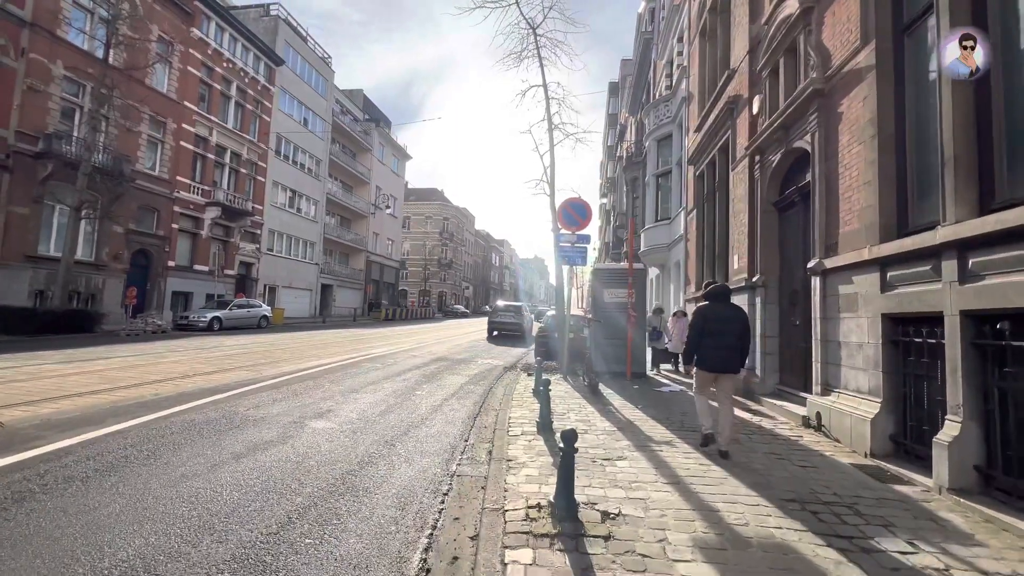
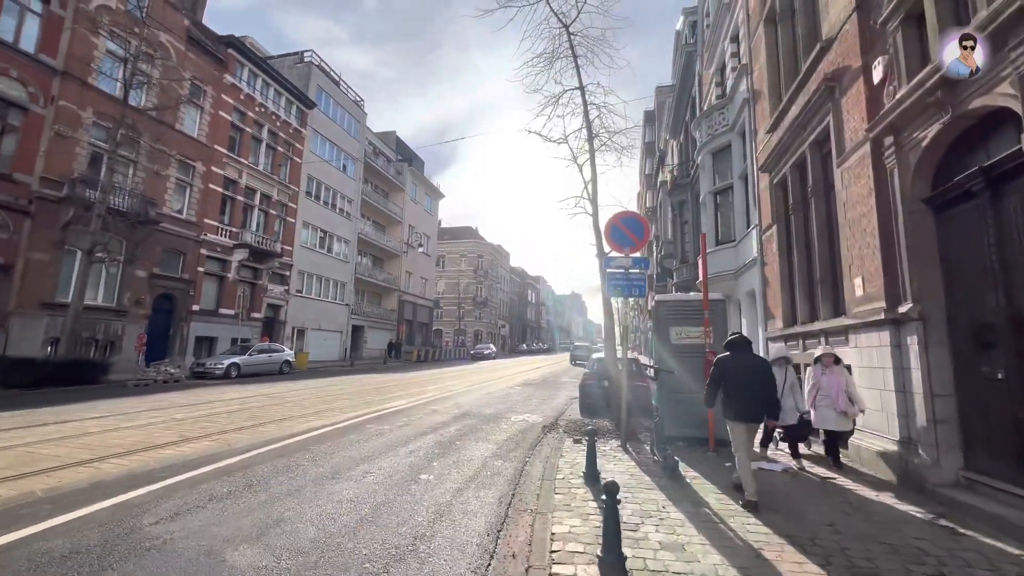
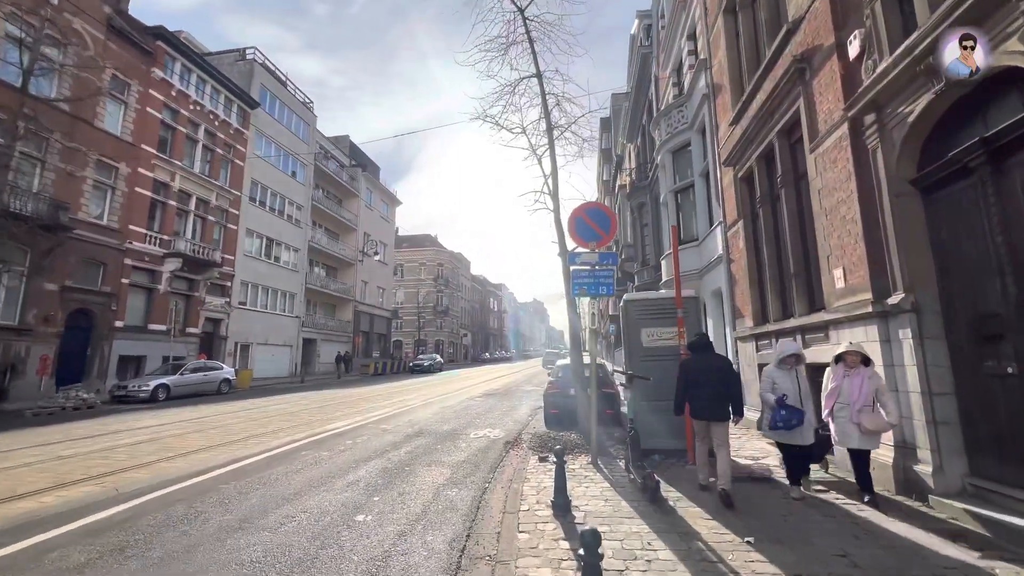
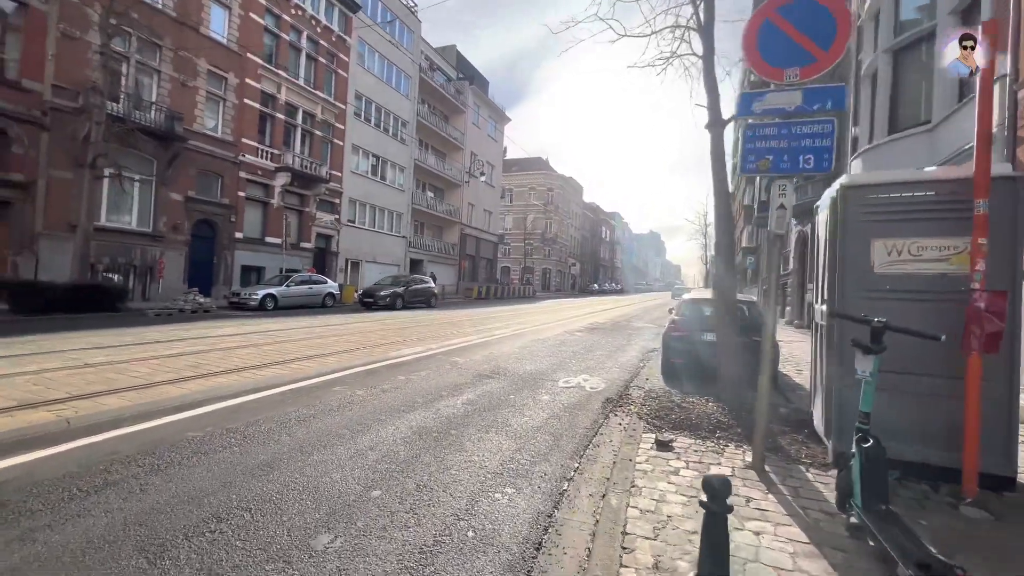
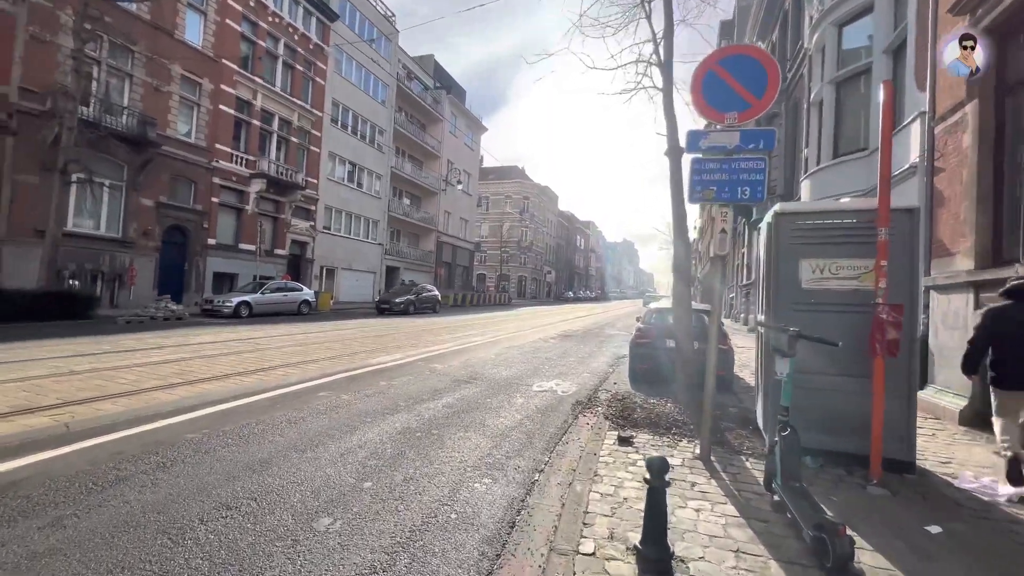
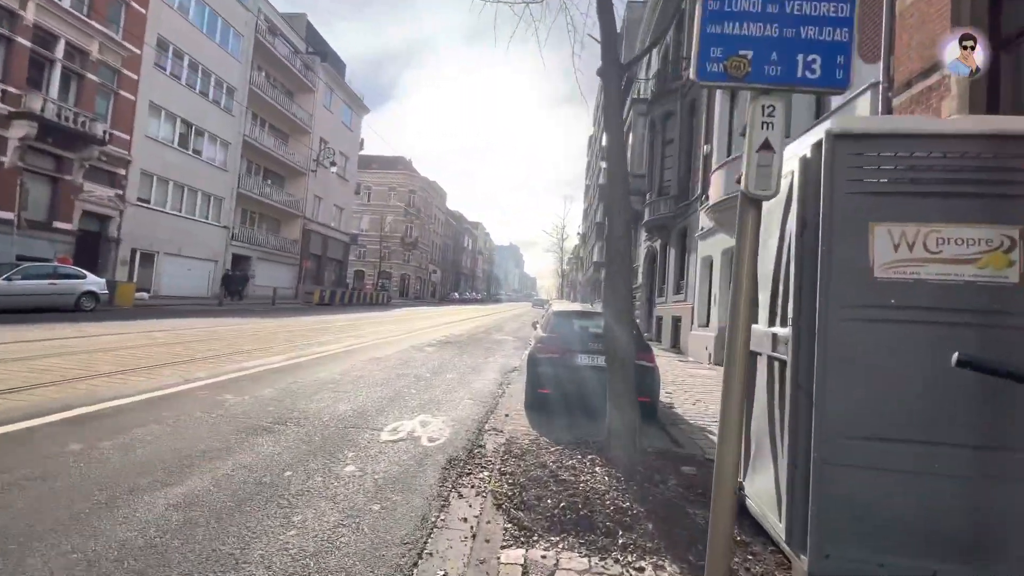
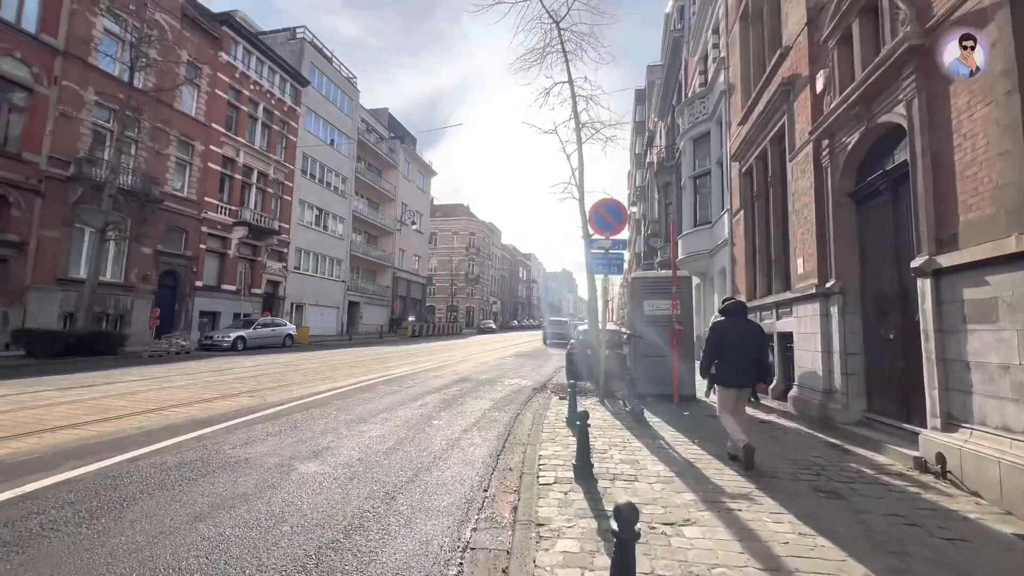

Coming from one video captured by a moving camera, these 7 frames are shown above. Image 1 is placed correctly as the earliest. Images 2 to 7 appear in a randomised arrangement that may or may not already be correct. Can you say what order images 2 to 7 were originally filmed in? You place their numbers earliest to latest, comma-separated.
7, 2, 3, 5, 4, 6
